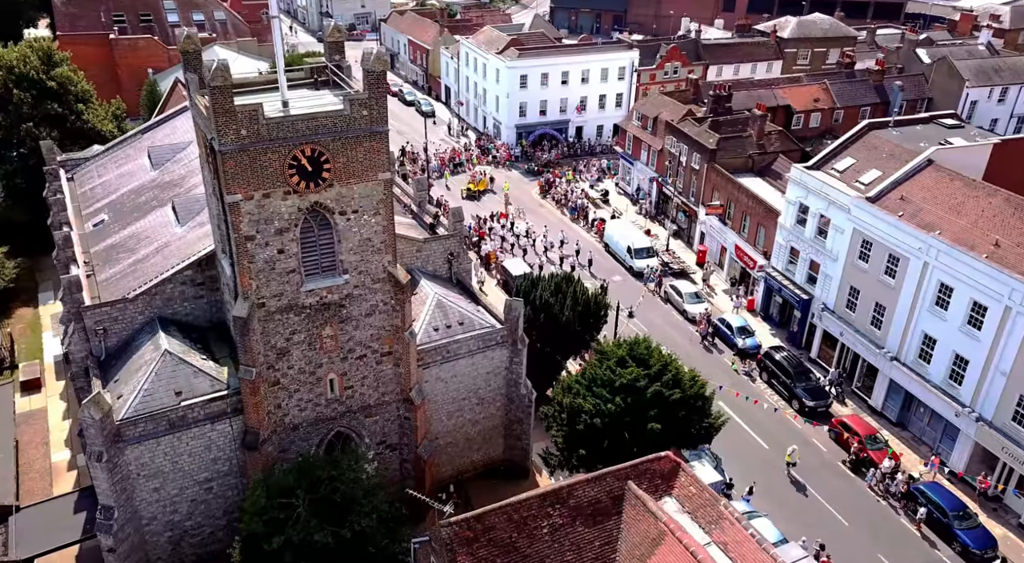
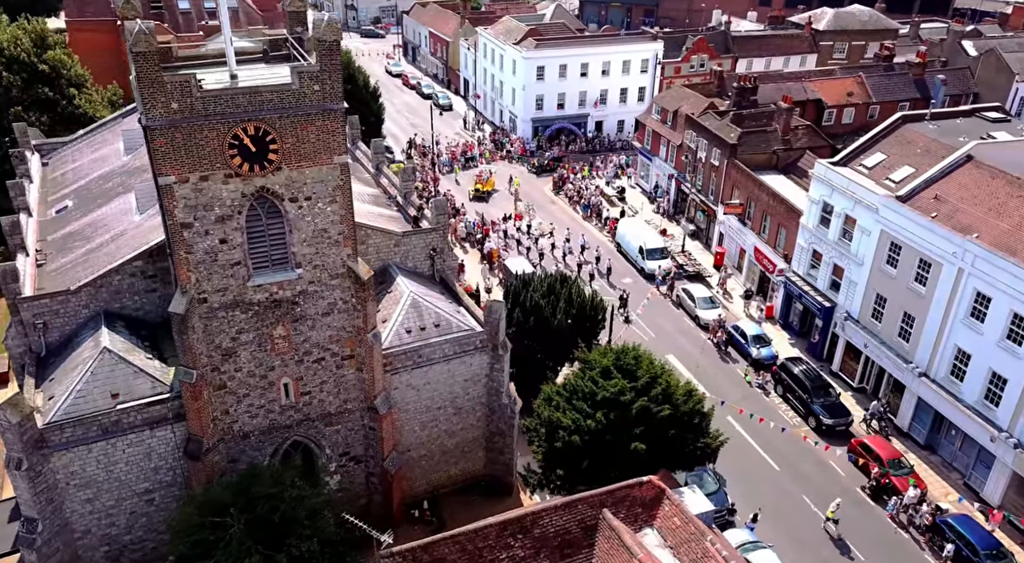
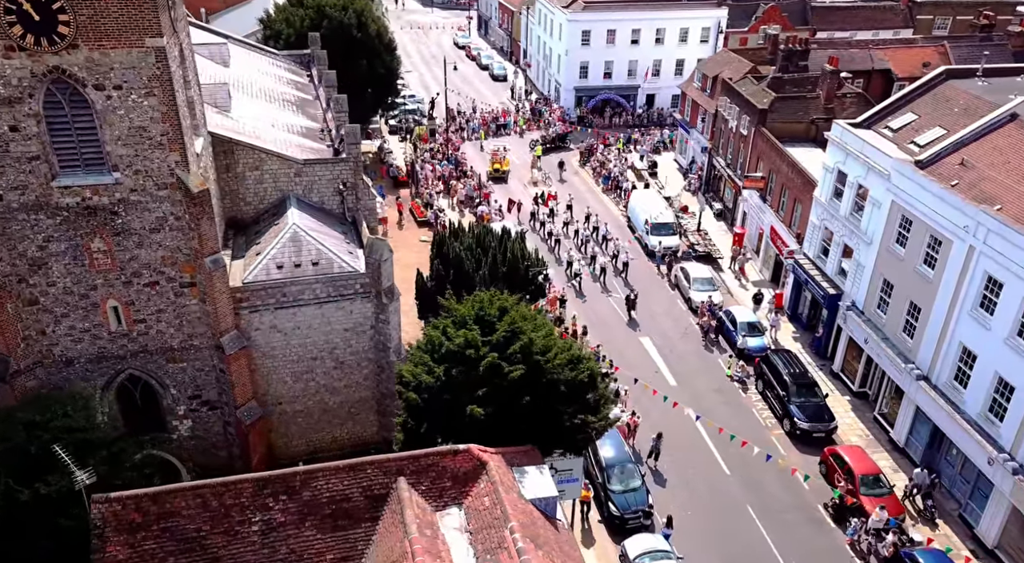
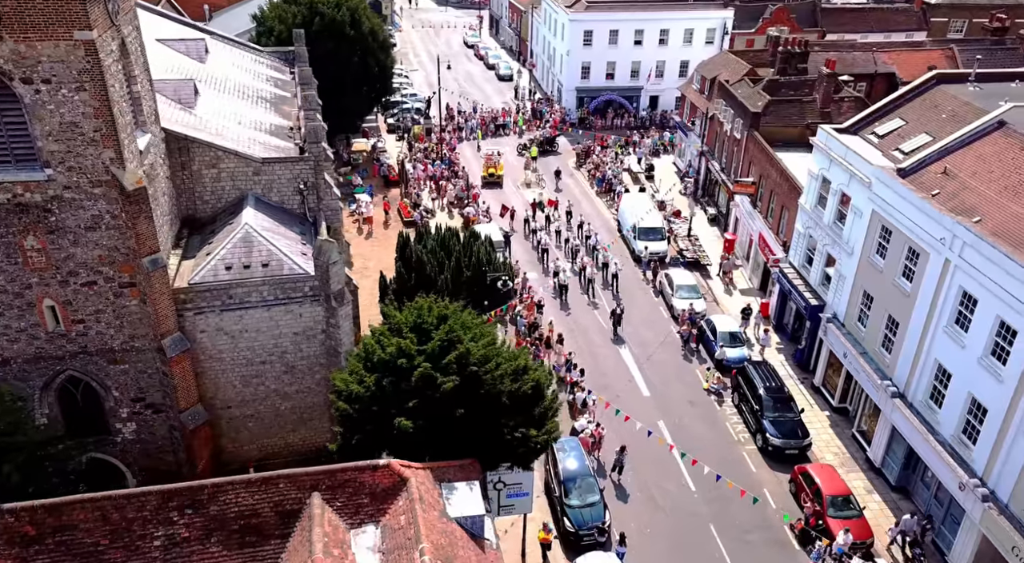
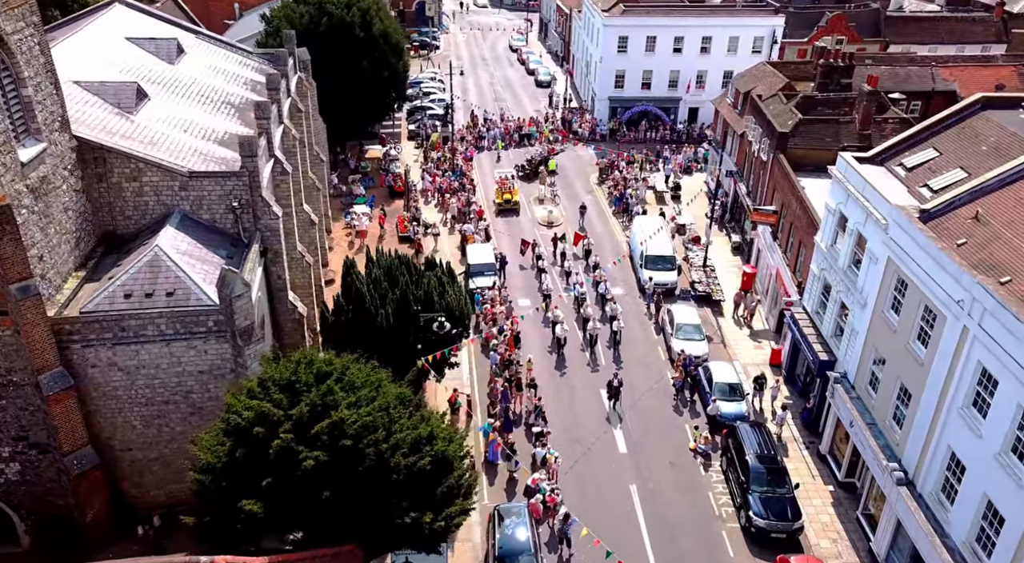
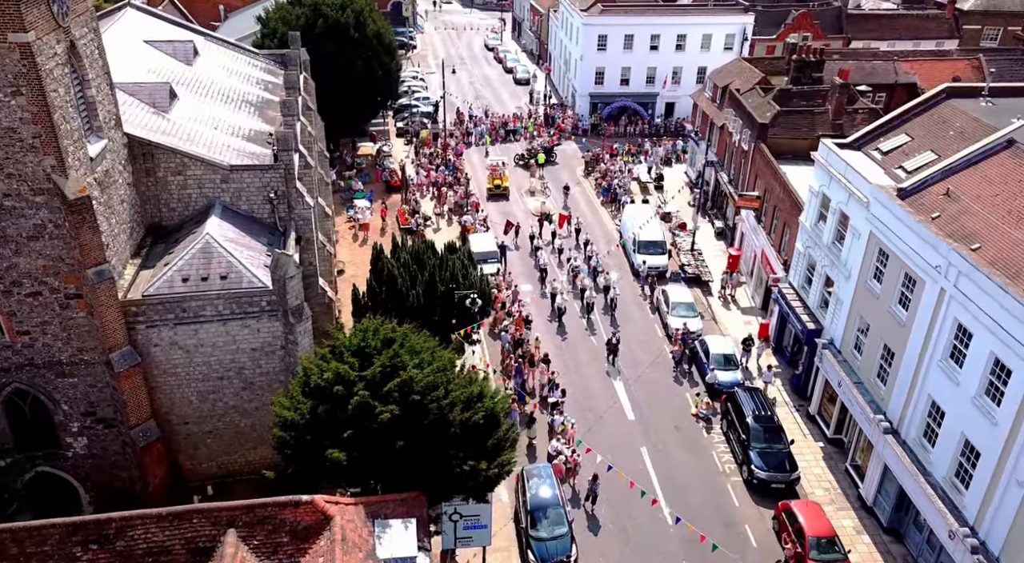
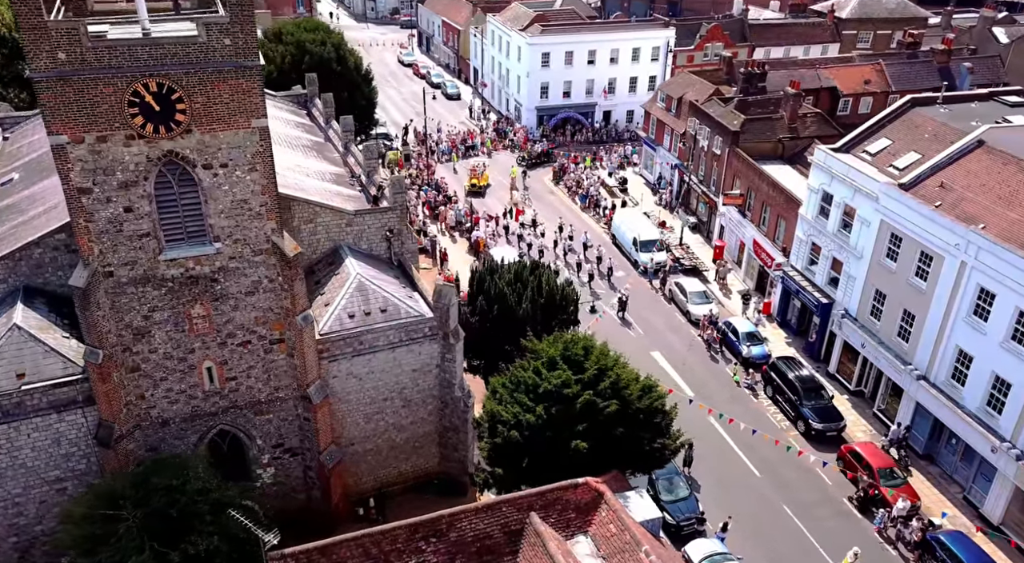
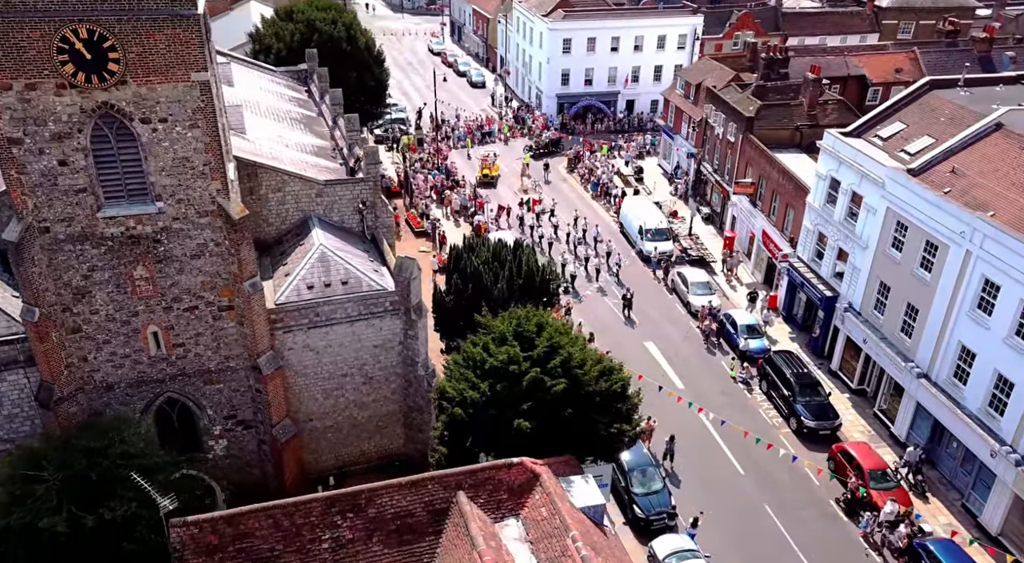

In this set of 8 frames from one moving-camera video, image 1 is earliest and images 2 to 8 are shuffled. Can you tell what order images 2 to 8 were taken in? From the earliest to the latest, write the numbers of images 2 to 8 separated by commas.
2, 7, 8, 3, 4, 6, 5
